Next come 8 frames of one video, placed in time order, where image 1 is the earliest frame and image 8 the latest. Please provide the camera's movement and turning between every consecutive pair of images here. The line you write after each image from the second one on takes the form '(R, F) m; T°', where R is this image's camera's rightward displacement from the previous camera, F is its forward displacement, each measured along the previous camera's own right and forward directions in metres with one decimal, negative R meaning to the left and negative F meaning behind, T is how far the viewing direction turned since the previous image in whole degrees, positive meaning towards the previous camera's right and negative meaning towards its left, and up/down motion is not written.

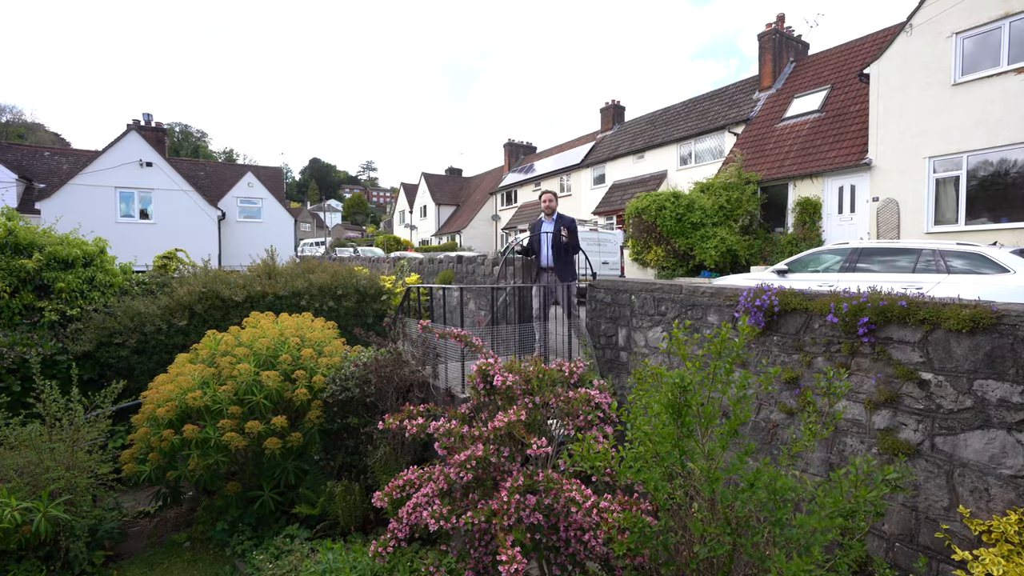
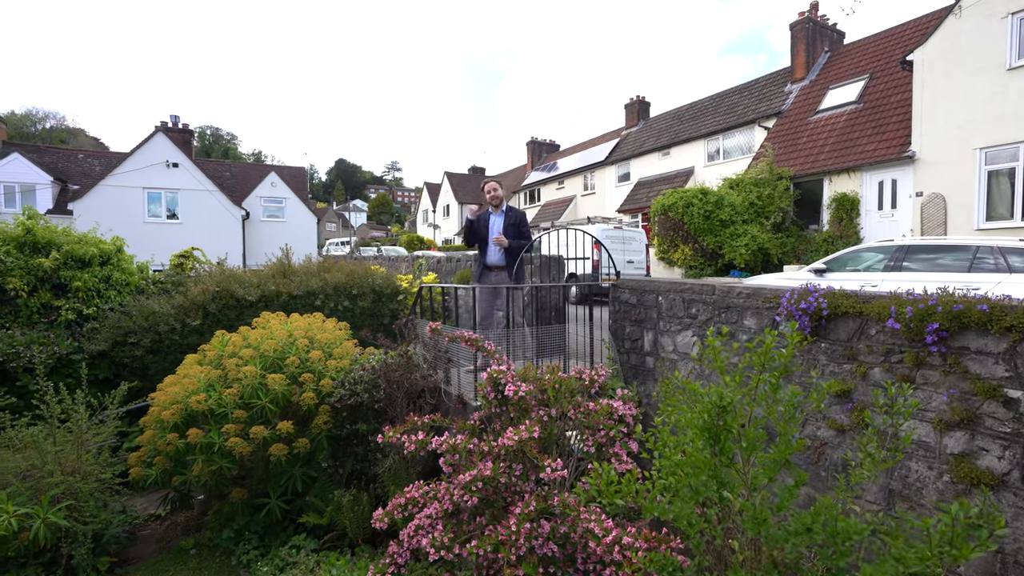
(+0.1, +0.3) m; -3°
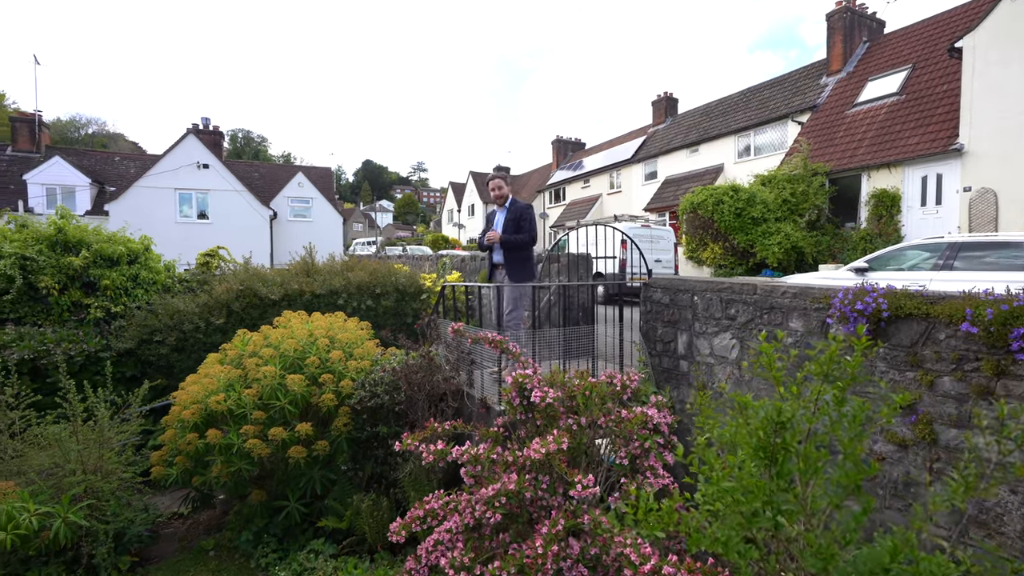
(0.0, +0.2) m; -3°
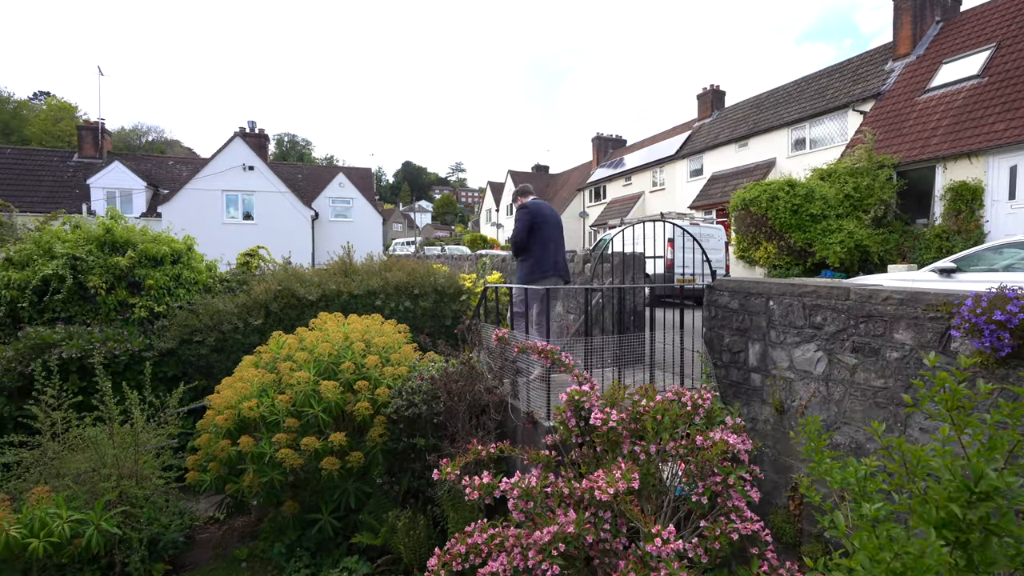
(-0.1, +0.4) m; -4°
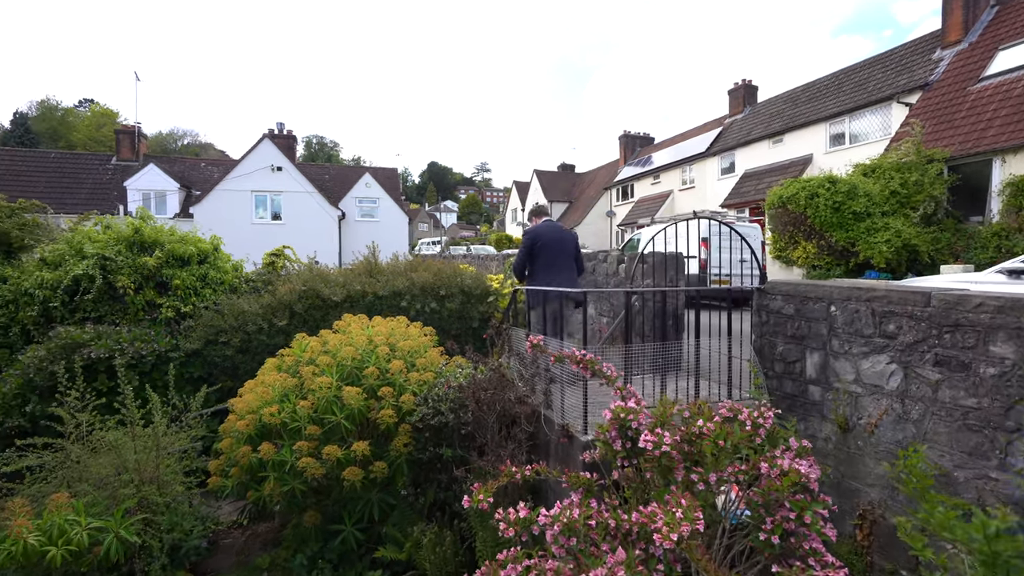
(-0.1, +0.3) m; -3°
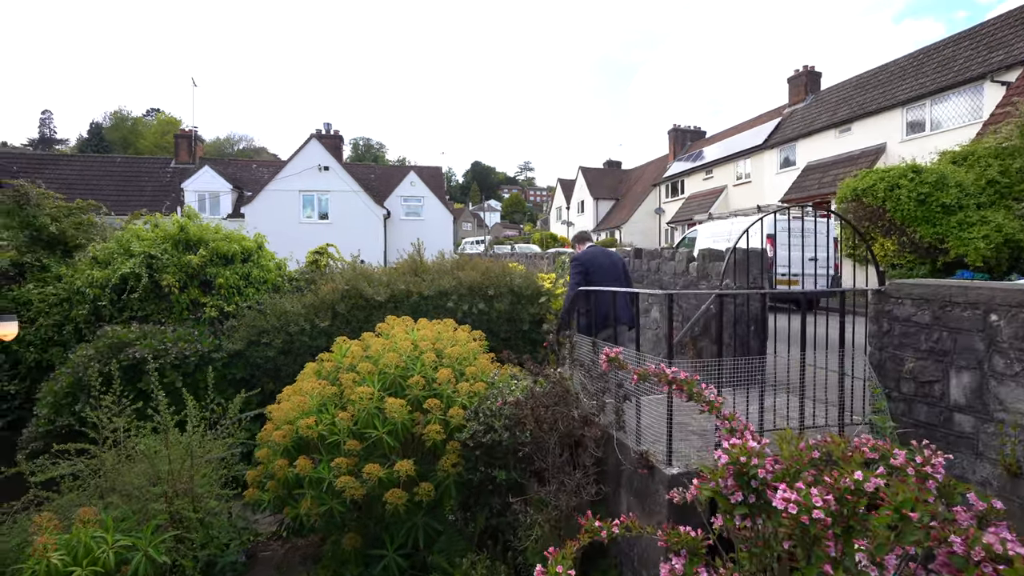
(-0.1, +0.5) m; -5°
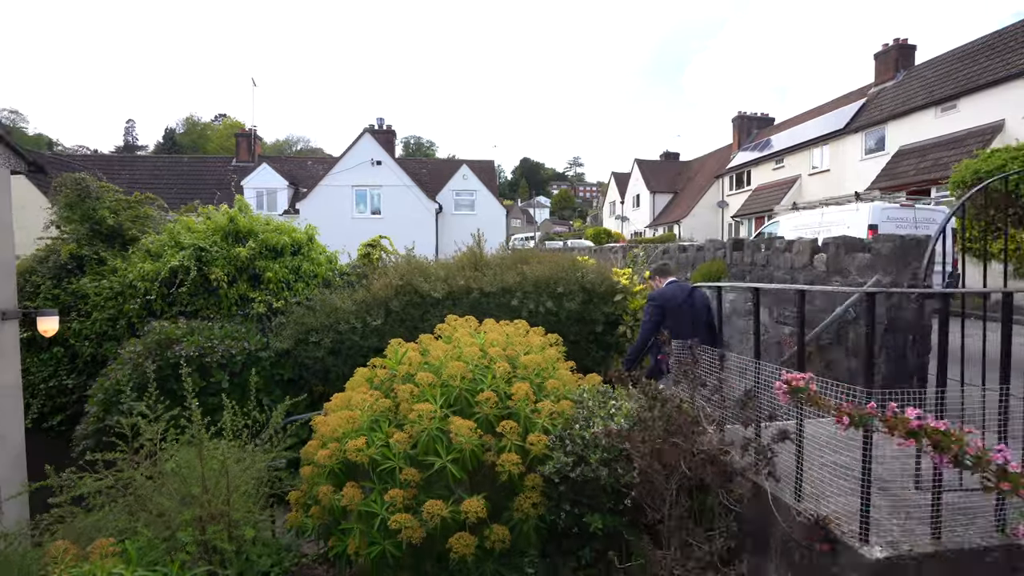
(-0.3, +0.7) m; -5°
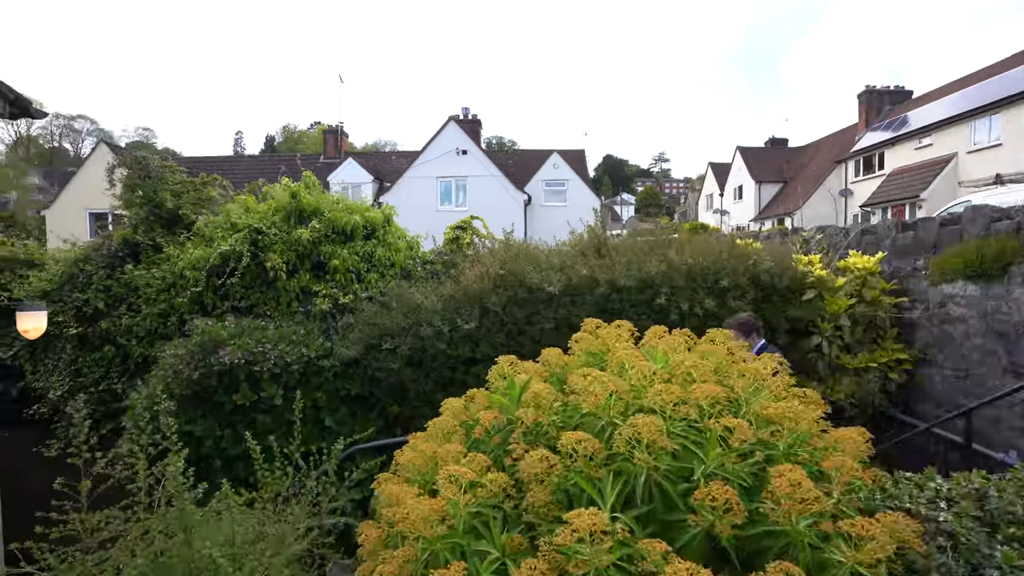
(-0.5, +1.6) m; -9°
